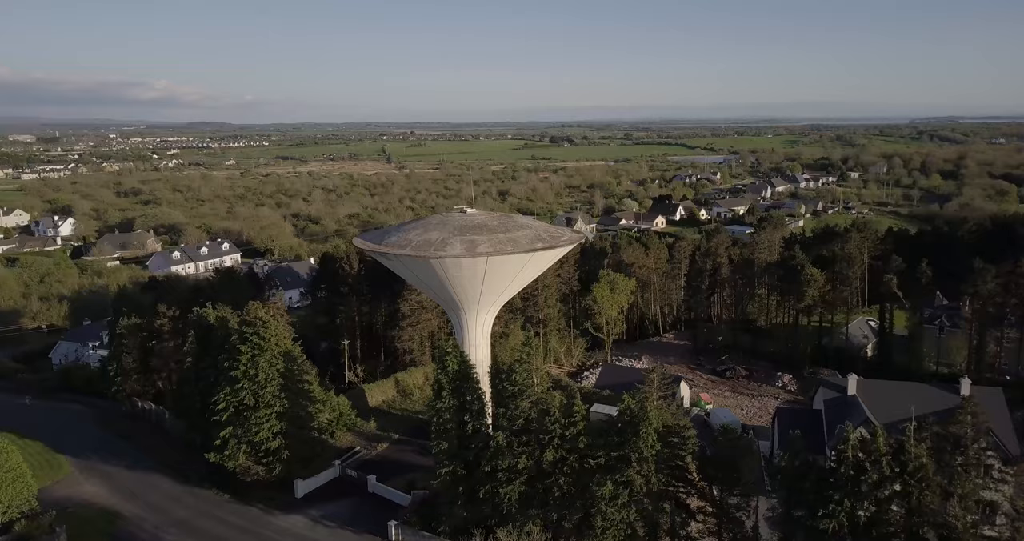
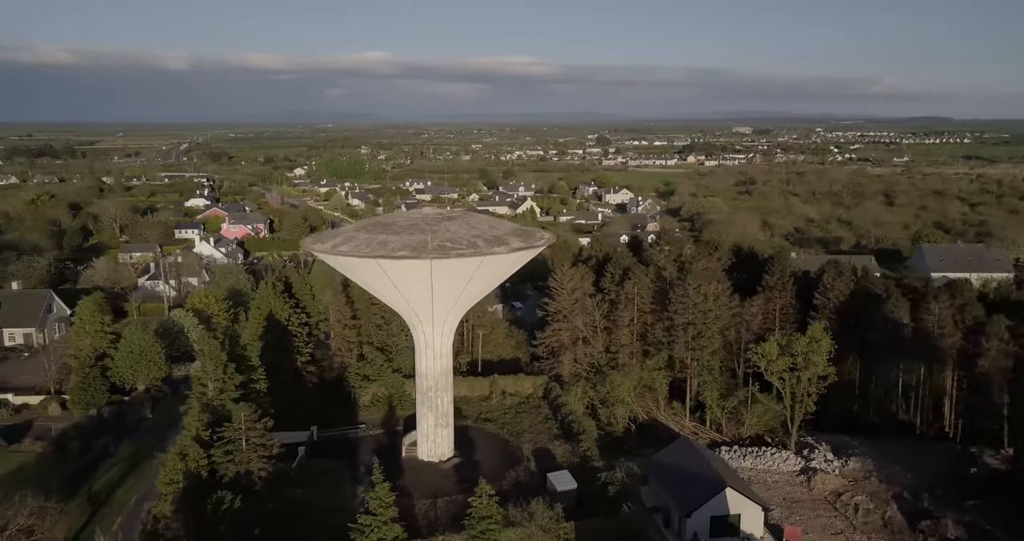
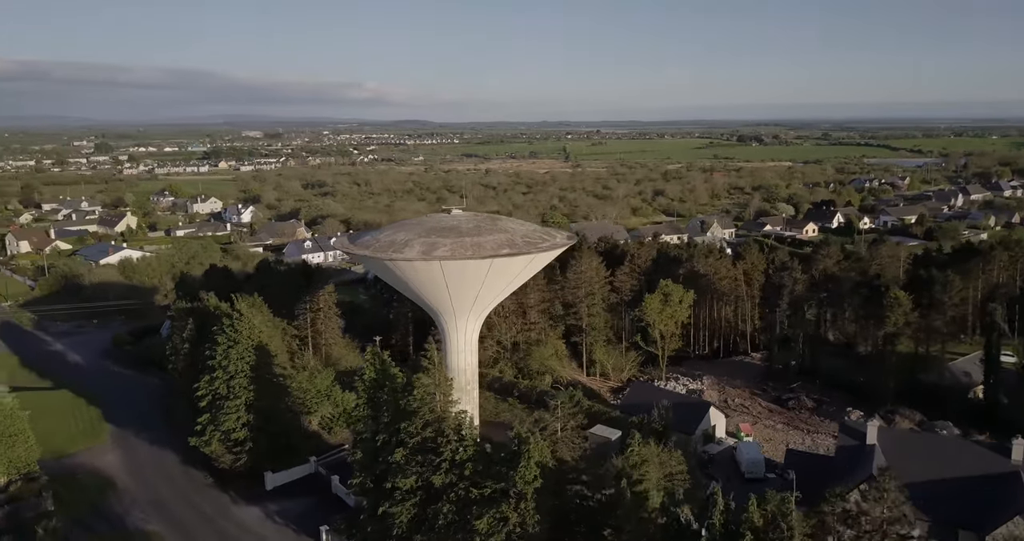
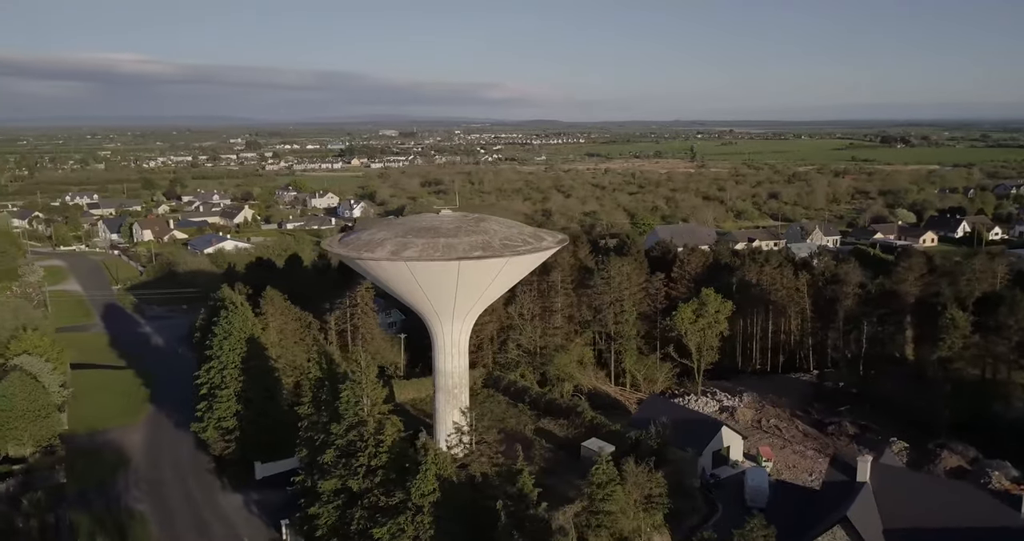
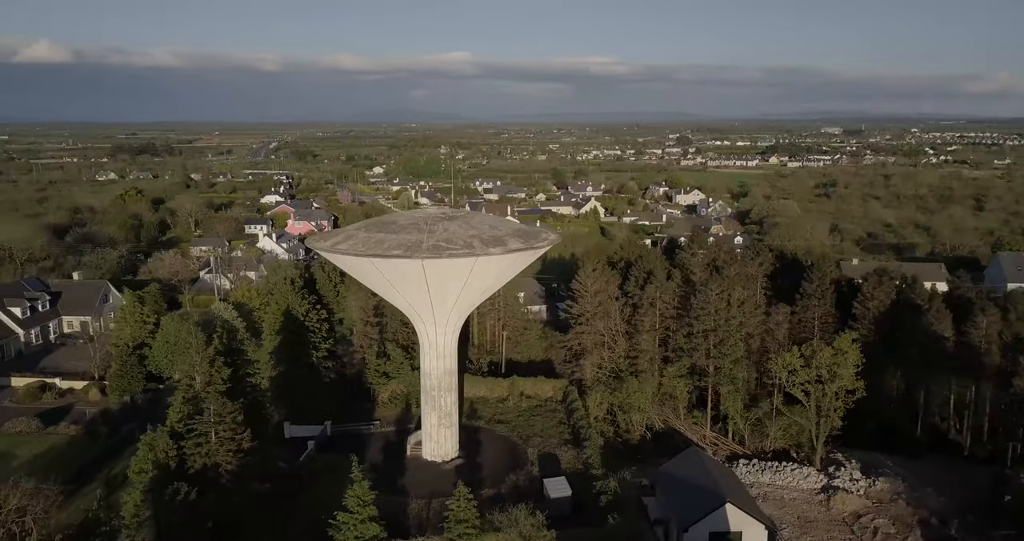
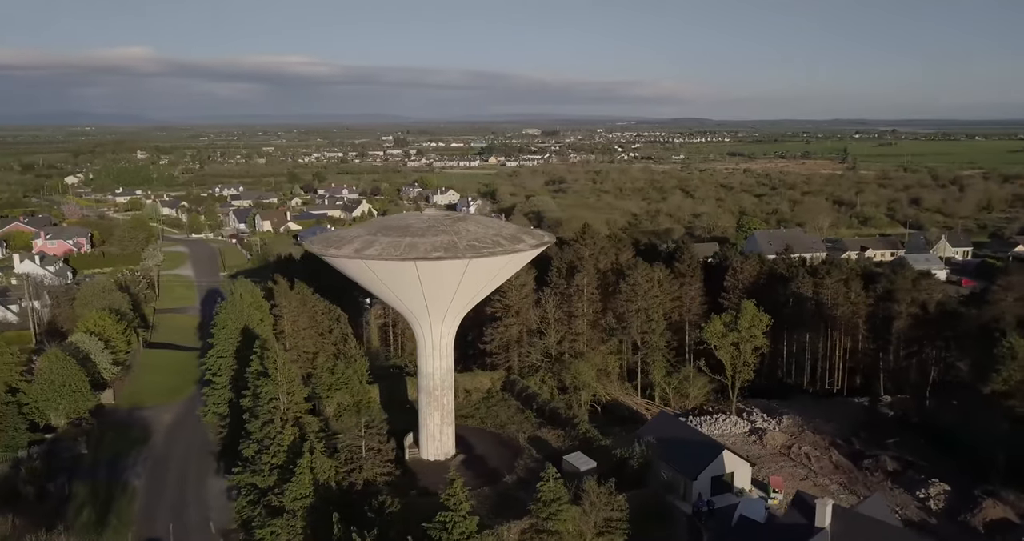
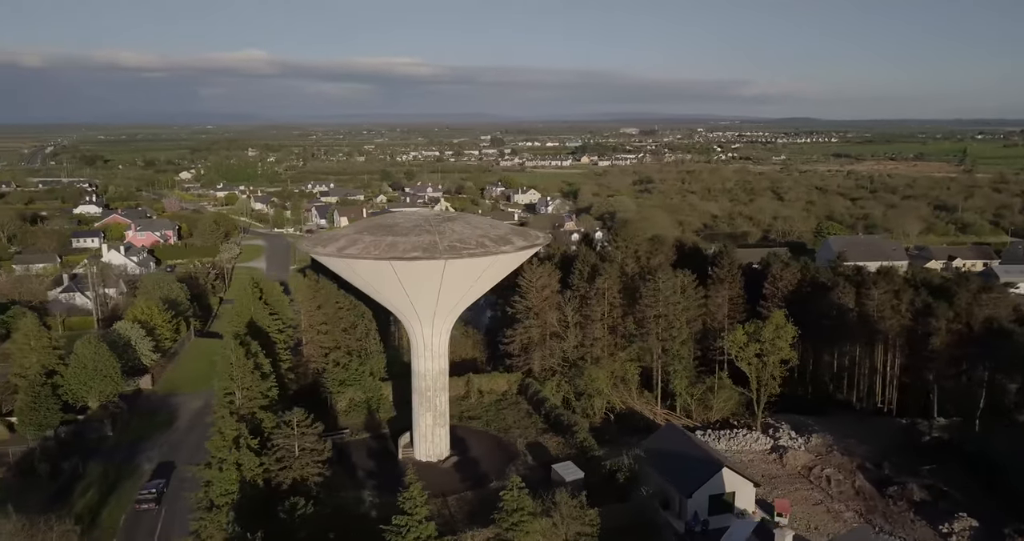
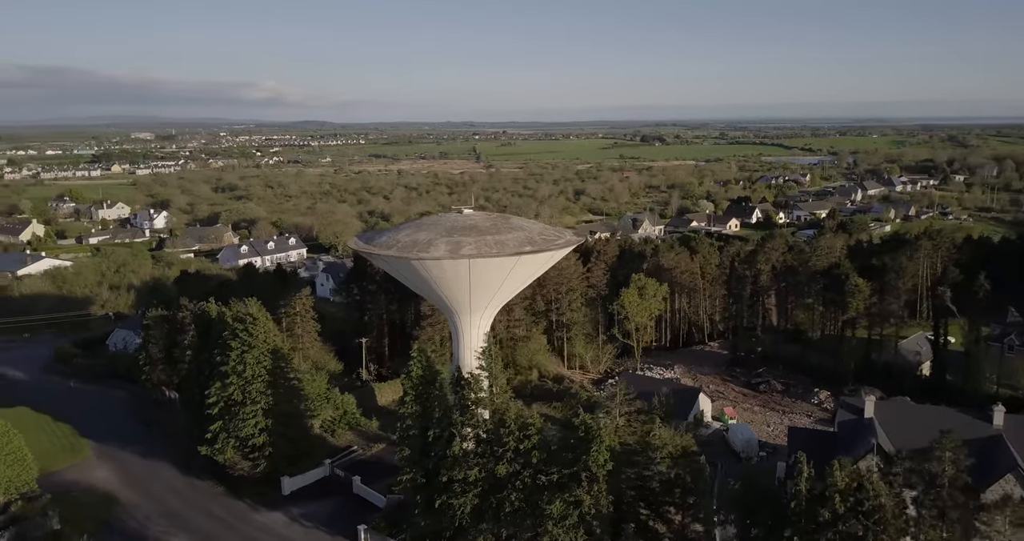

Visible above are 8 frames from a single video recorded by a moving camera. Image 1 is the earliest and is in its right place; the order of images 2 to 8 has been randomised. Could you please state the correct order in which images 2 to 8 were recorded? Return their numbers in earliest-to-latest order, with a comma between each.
8, 3, 4, 6, 7, 2, 5
